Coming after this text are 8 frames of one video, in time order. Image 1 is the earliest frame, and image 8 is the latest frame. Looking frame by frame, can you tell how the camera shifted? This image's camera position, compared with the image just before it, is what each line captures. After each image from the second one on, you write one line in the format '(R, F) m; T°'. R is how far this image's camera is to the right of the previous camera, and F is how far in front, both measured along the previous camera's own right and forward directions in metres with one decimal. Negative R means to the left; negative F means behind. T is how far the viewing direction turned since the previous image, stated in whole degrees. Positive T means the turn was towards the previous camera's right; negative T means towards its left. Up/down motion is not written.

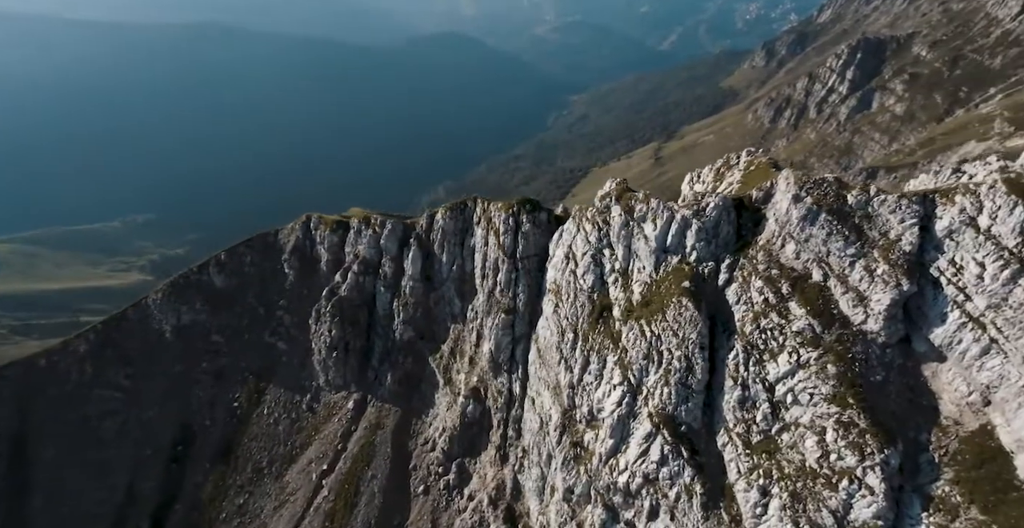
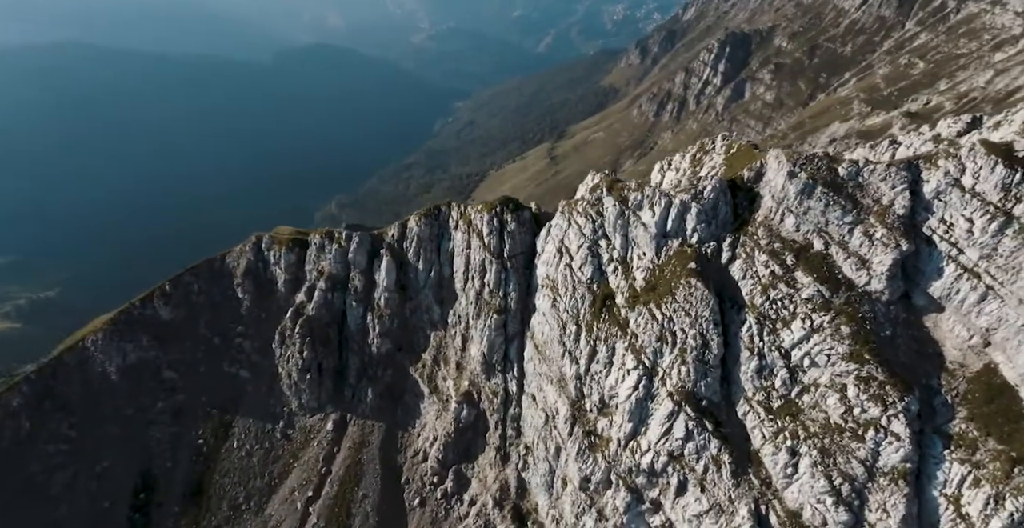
(-13.8, +0.7) m; +8°
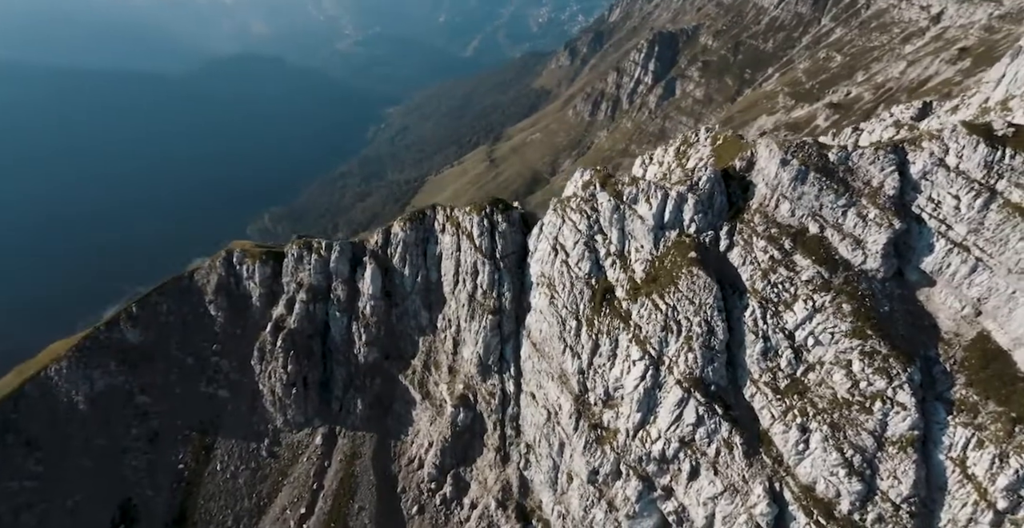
(-8.1, +0.2) m; +5°
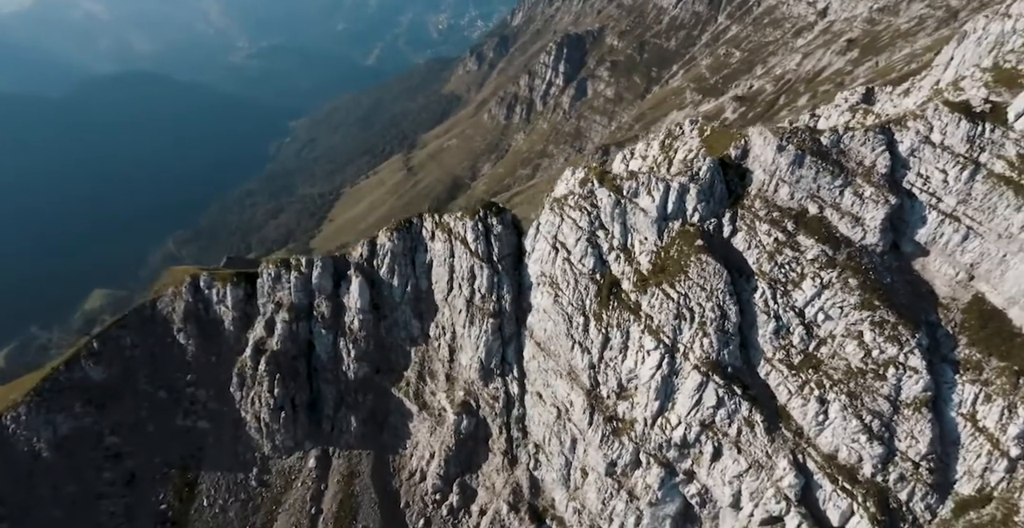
(-12.0, +0.9) m; +7°
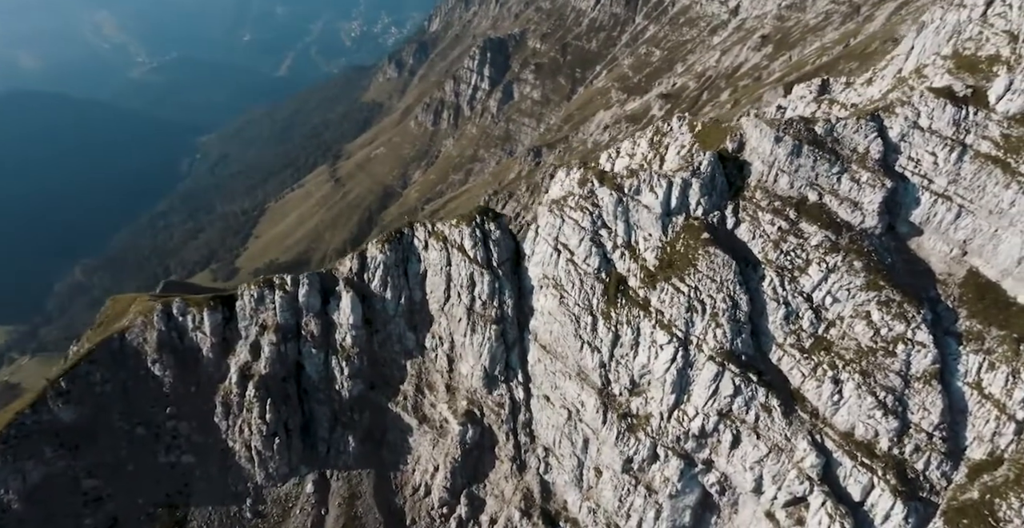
(-10.4, +1.5) m; +6°
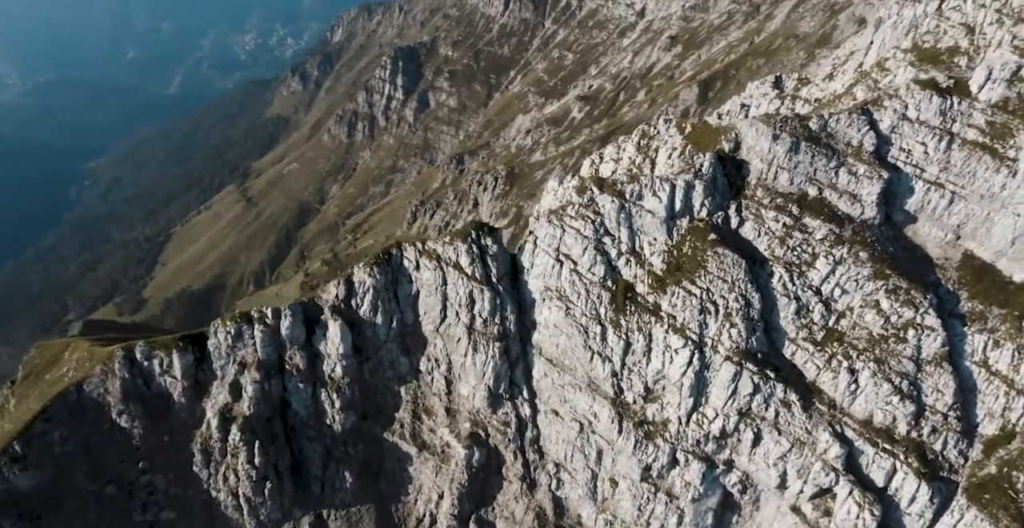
(-11.3, +3.7) m; +6°
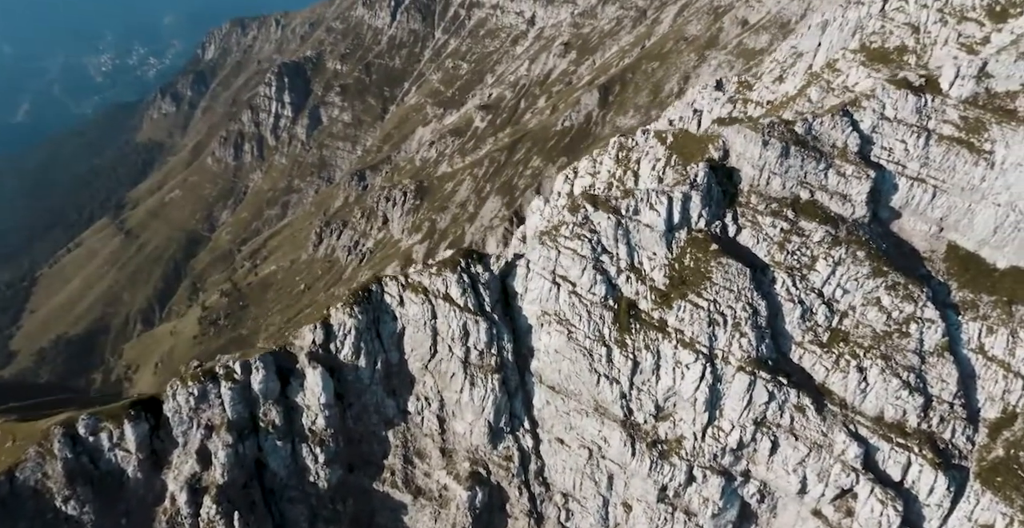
(-12.4, +6.1) m; +8°
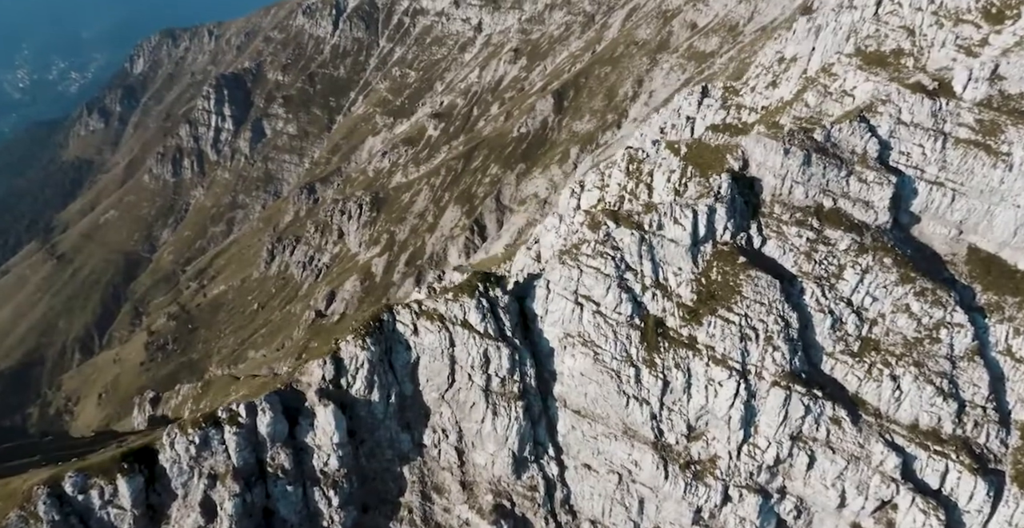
(-9.1, +4.7) m; +4°
